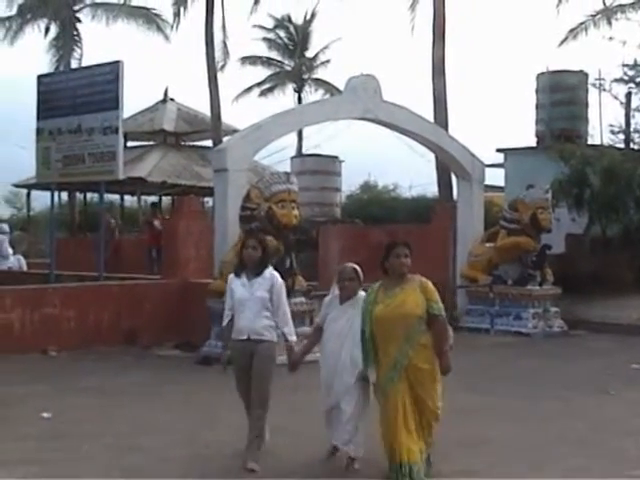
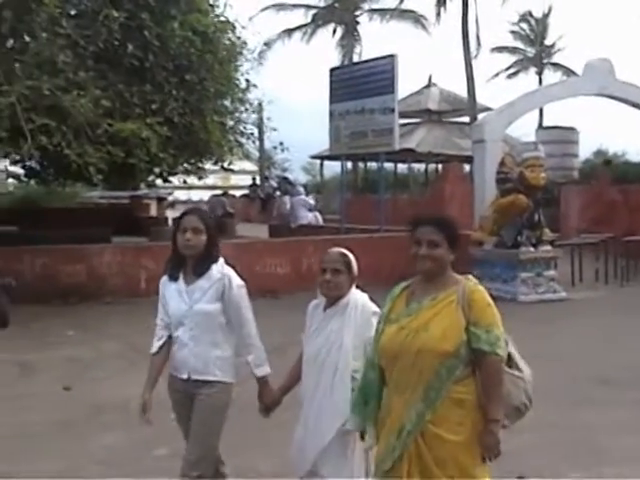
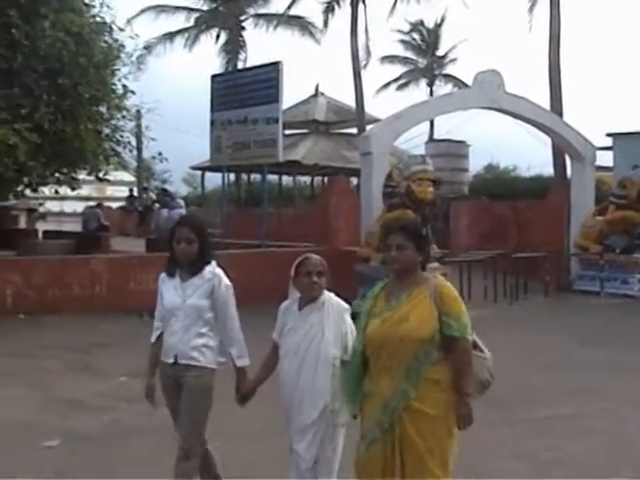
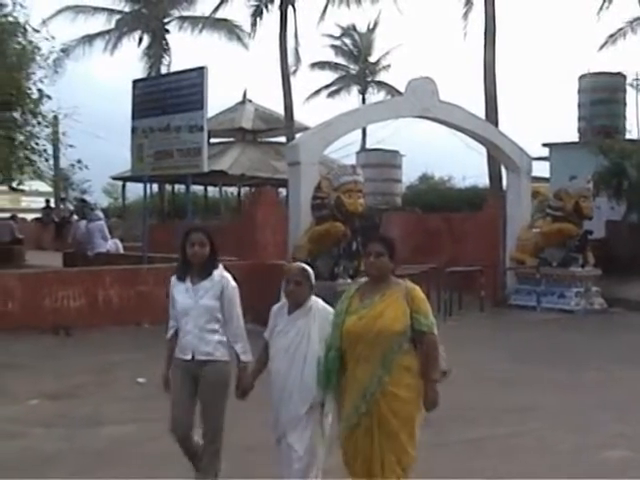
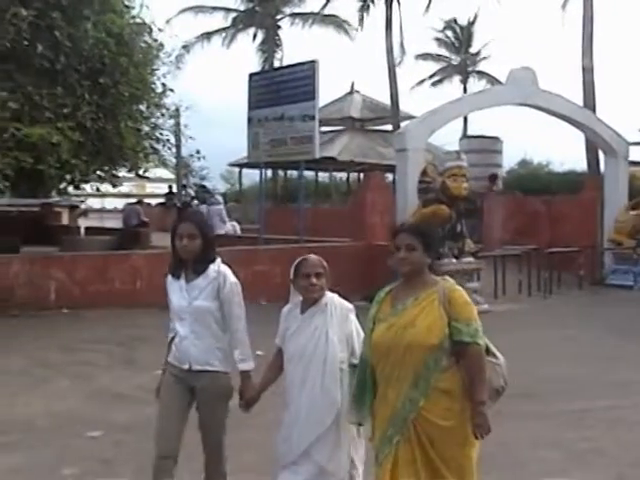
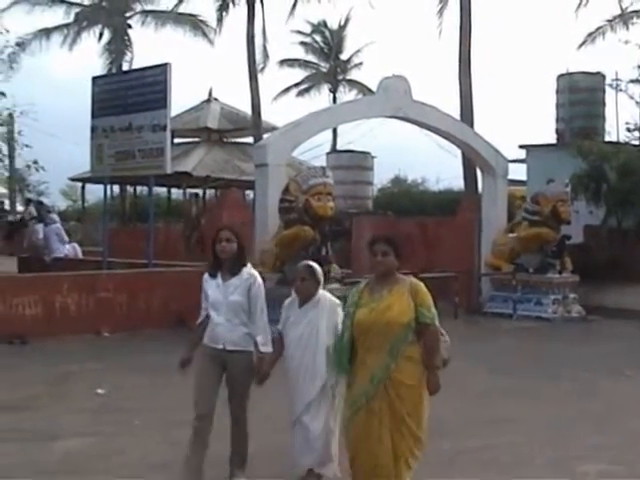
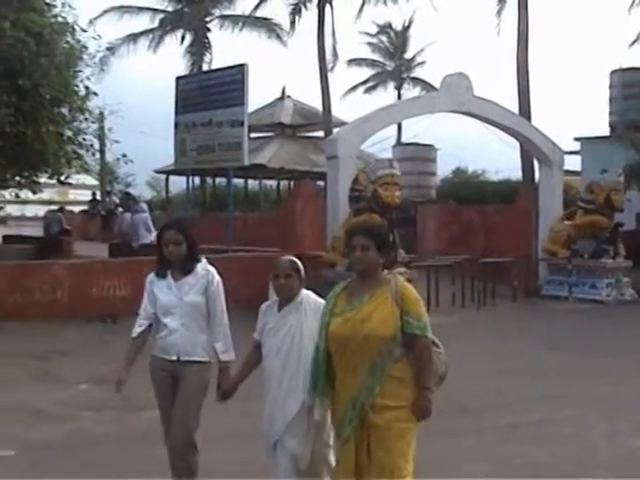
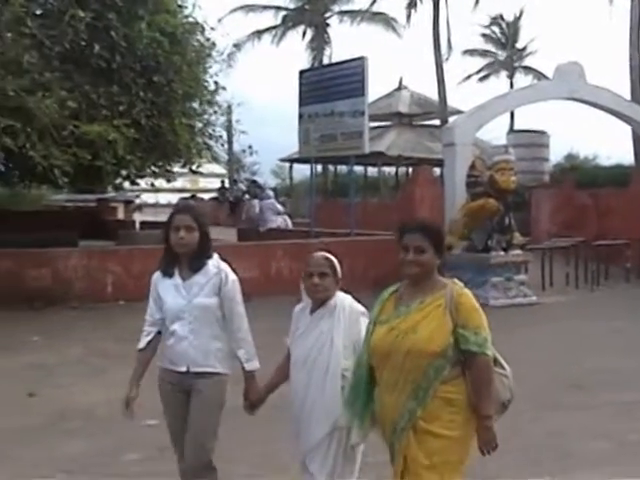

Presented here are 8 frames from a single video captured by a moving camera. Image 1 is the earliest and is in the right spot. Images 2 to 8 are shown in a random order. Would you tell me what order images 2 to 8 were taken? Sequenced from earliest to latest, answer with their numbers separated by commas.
6, 4, 7, 3, 5, 8, 2
